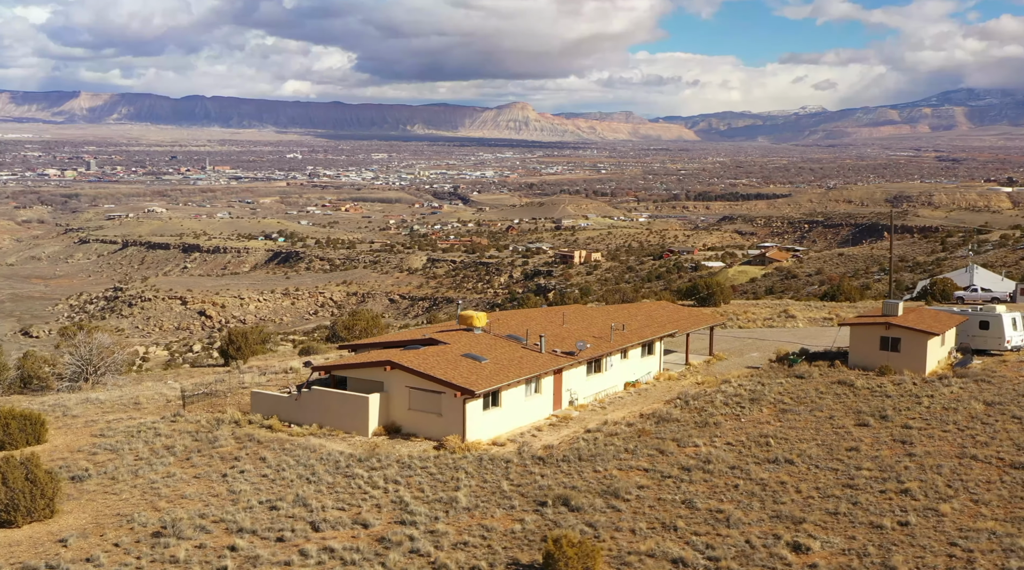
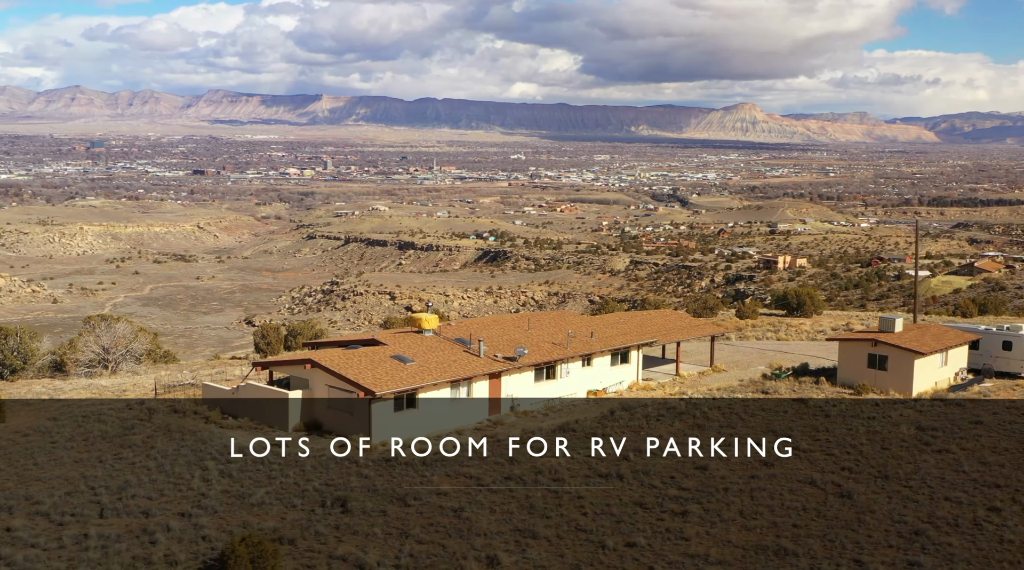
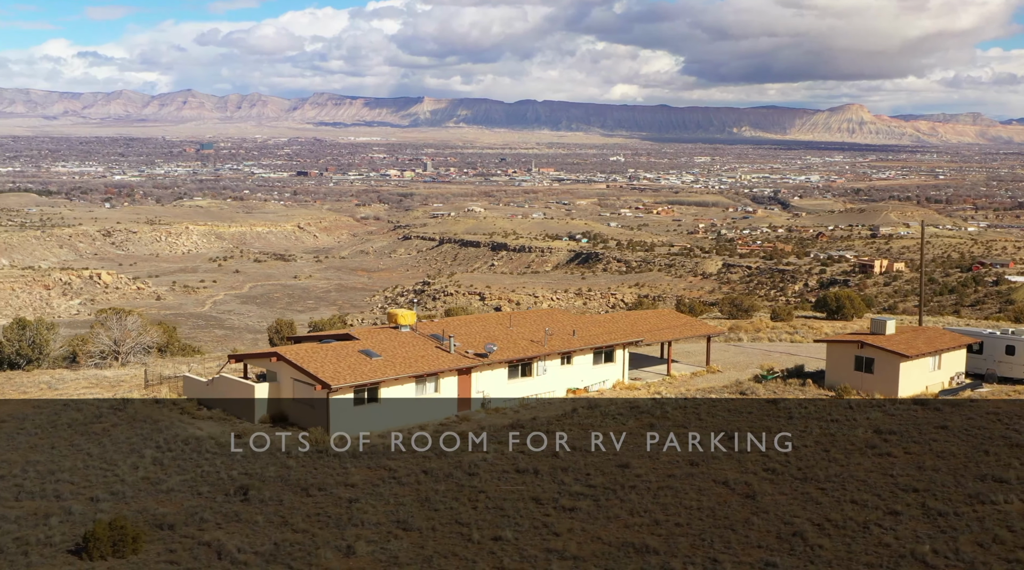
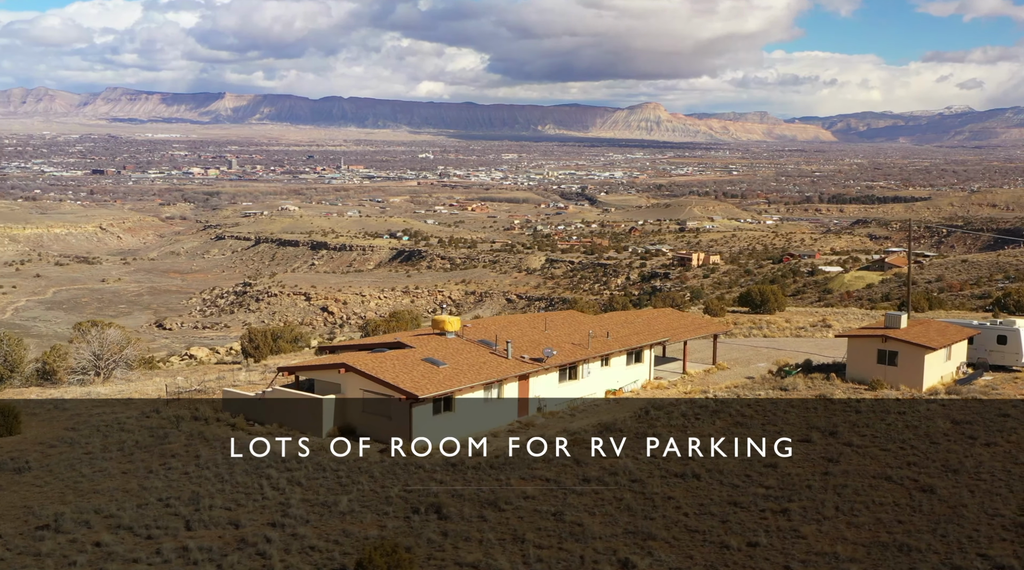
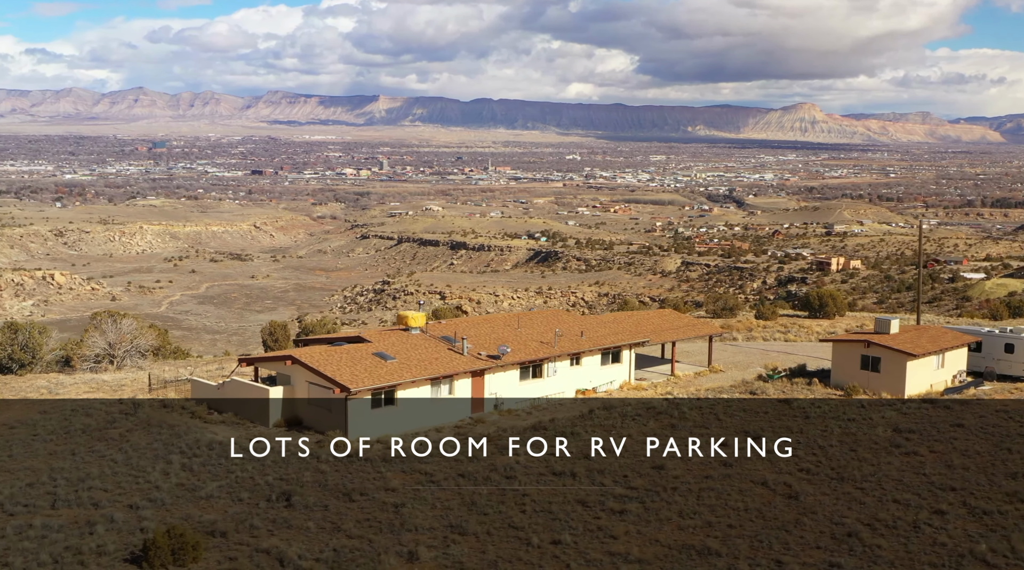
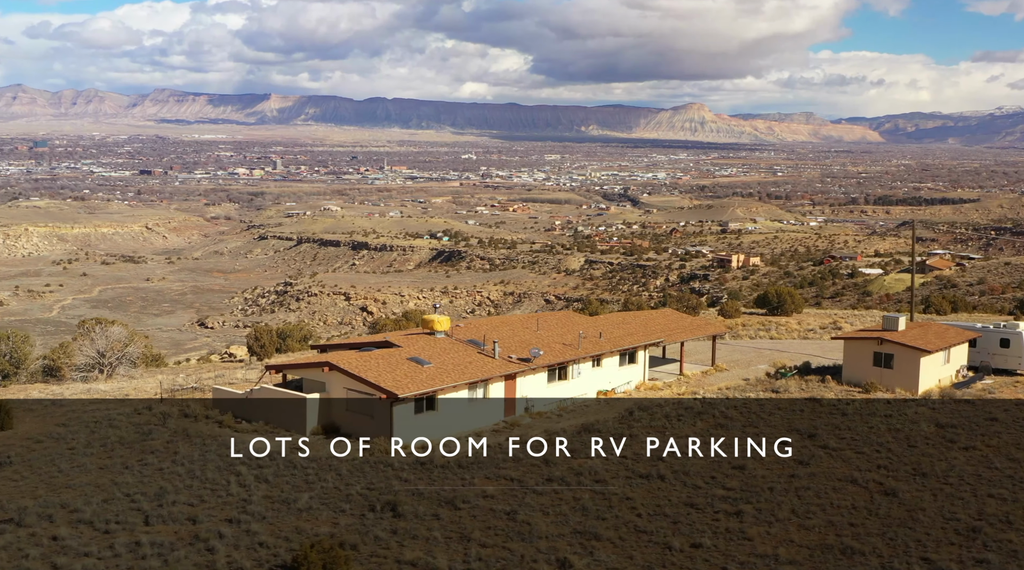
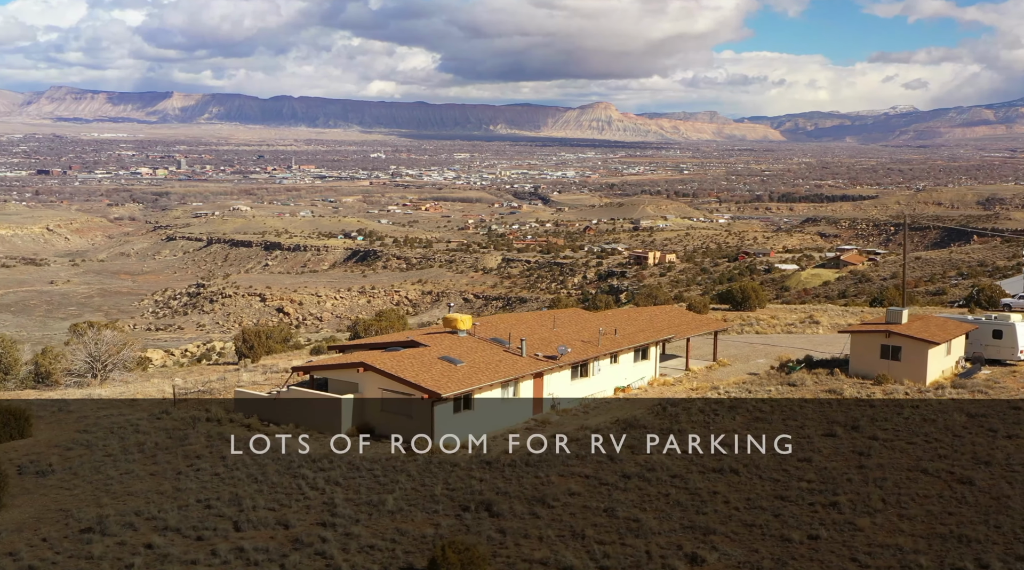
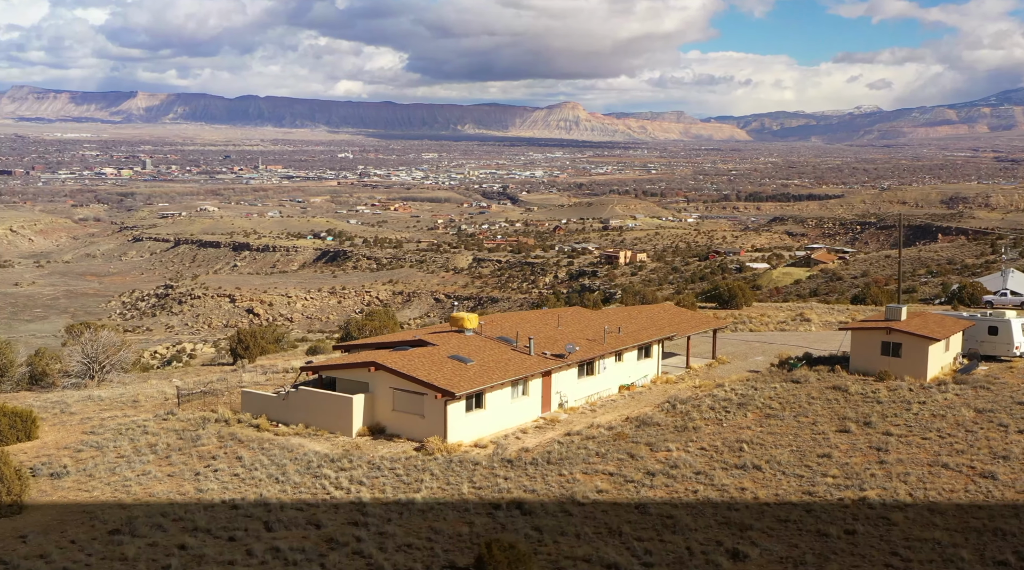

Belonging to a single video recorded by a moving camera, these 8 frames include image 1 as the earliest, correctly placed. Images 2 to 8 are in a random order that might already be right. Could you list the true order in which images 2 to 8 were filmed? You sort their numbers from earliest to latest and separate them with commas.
8, 7, 4, 6, 2, 5, 3
